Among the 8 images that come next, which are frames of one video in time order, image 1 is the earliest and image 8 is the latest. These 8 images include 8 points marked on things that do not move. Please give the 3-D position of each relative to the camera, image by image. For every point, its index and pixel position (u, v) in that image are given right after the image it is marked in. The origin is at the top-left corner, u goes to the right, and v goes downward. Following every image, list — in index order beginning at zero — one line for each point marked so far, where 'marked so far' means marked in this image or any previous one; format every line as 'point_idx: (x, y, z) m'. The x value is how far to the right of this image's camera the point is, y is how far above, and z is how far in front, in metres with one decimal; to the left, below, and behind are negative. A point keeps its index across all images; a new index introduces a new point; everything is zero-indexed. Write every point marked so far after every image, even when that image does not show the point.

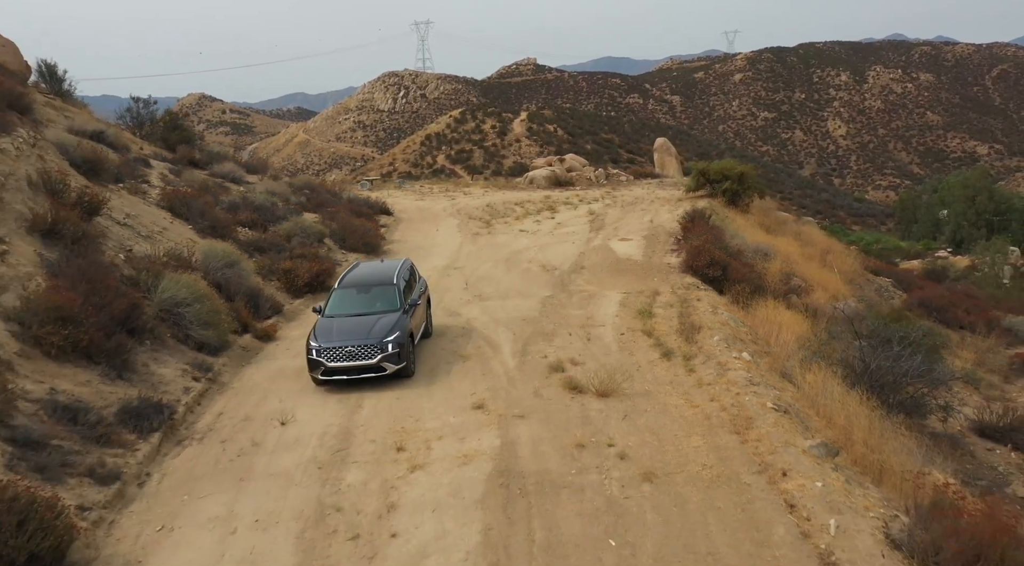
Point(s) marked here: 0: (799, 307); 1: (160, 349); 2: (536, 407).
0: (+6.0, -0.3, +16.5) m
1: (-5.3, -0.9, +11.8) m
2: (+0.3, -1.6, +10.2) m
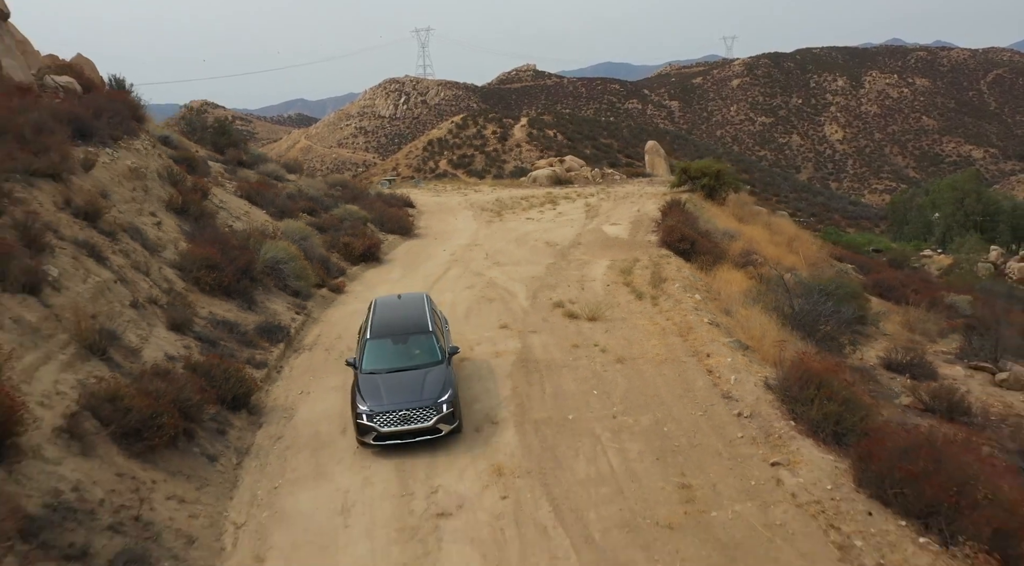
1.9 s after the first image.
0: (+6.3, +0.4, +20.8) m
1: (-5.0, -0.2, +16.2) m
2: (+0.6, -0.8, +14.6) m
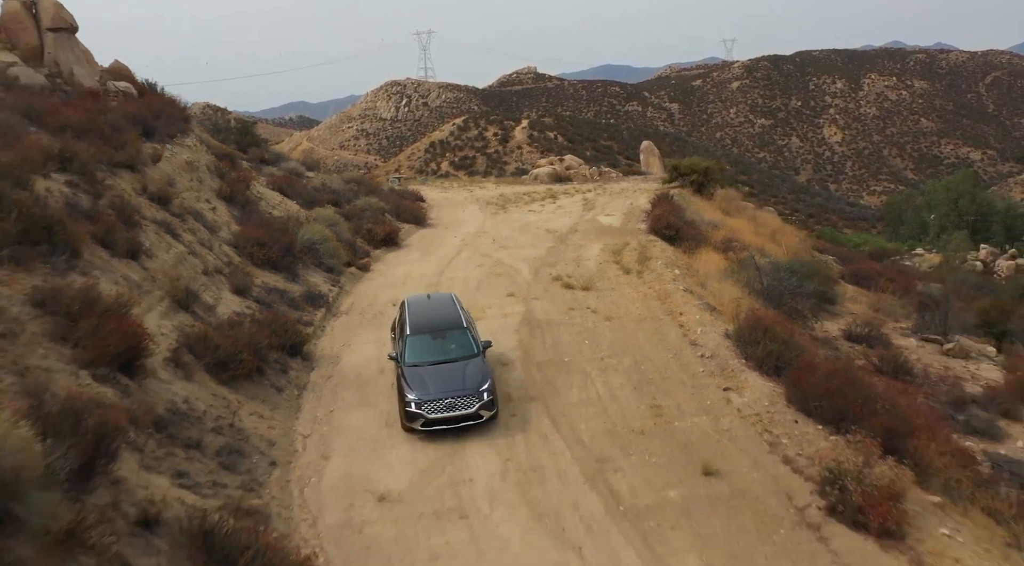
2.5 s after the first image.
0: (+6.5, +1.0, +23.4) m
1: (-4.9, +0.4, +18.8) m
2: (+0.8, -0.2, +17.2) m
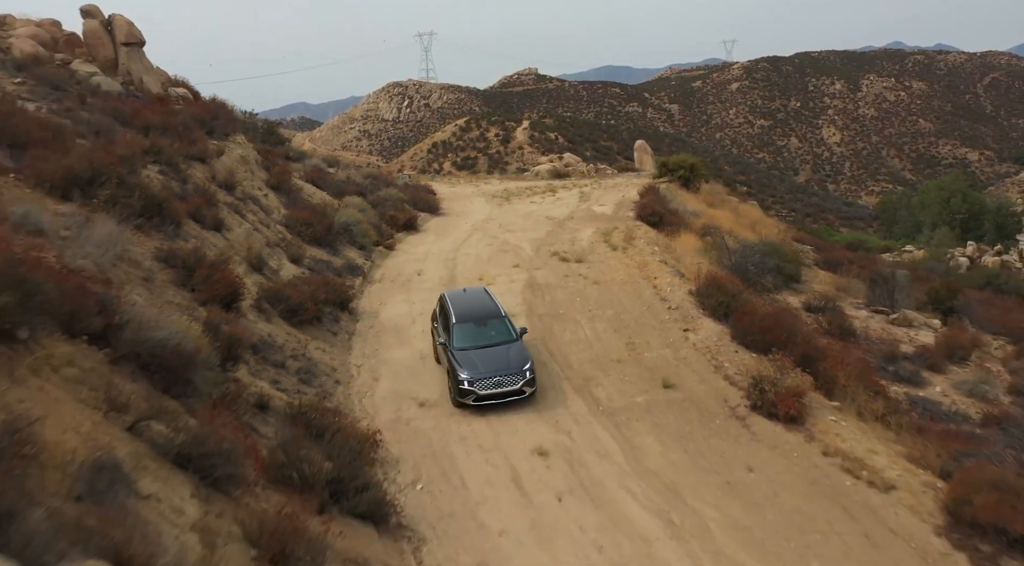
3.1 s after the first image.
0: (+6.6, +1.7, +26.9) m
1: (-4.8, +1.1, +22.3) m
2: (+0.9, +0.5, +20.7) m
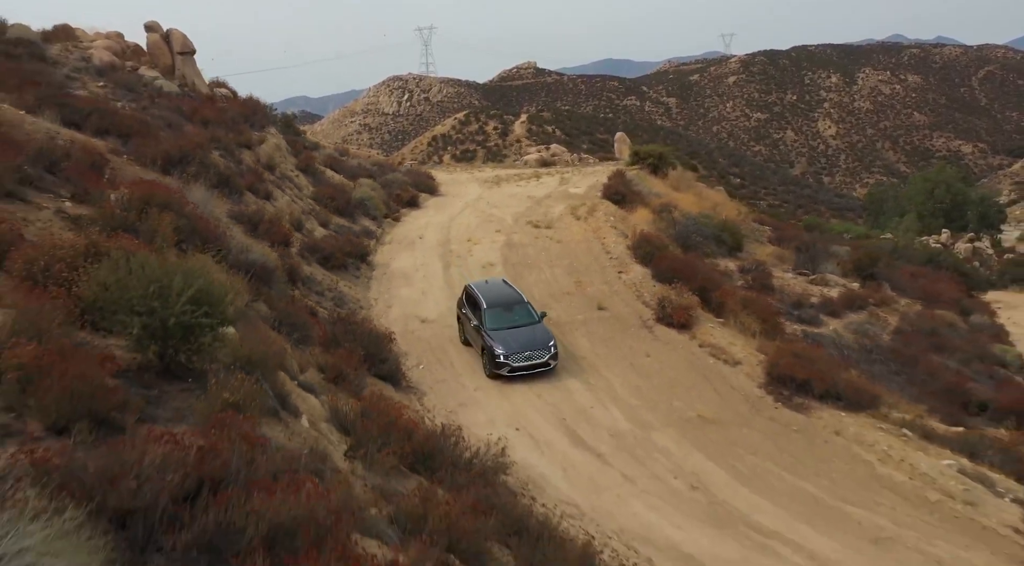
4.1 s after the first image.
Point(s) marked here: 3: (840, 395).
0: (+6.0, +3.0, +32.2) m
1: (-5.3, +2.4, +27.6) m
2: (+0.3, +1.7, +26.0) m
3: (+6.2, -2.1, +14.9) m
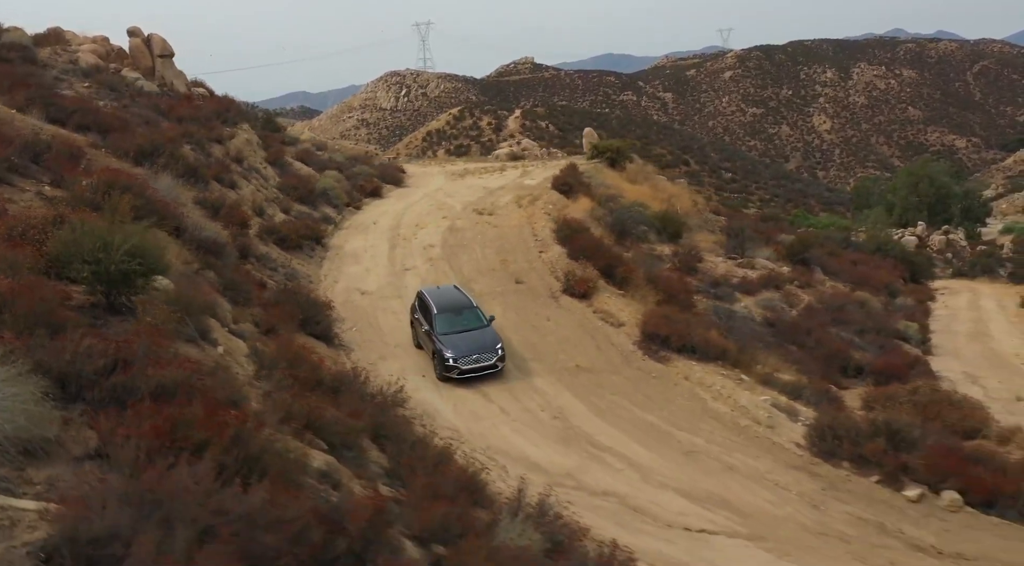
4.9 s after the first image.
0: (+4.0, +3.8, +35.1) m
1: (-7.4, +3.1, +30.4) m
2: (-1.7, +2.4, +28.9) m
3: (+4.2, -1.5, +17.7) m
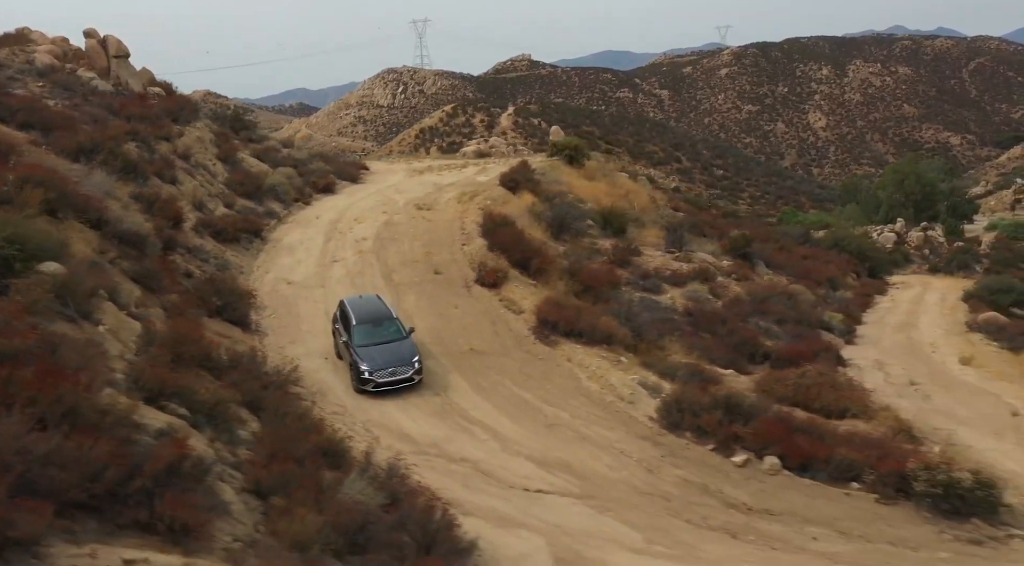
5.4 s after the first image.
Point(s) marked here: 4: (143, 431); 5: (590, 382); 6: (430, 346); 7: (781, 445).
0: (+1.6, +4.1, +36.3) m
1: (-9.8, +3.4, +31.7) m
2: (-4.1, +2.8, +30.1) m
3: (+1.7, -1.2, +19.0) m
4: (-4.6, -1.9, +9.7) m
5: (+1.7, -2.1, +16.9) m
6: (-2.0, -1.5, +19.0) m
7: (+4.8, -2.9, +14.0) m
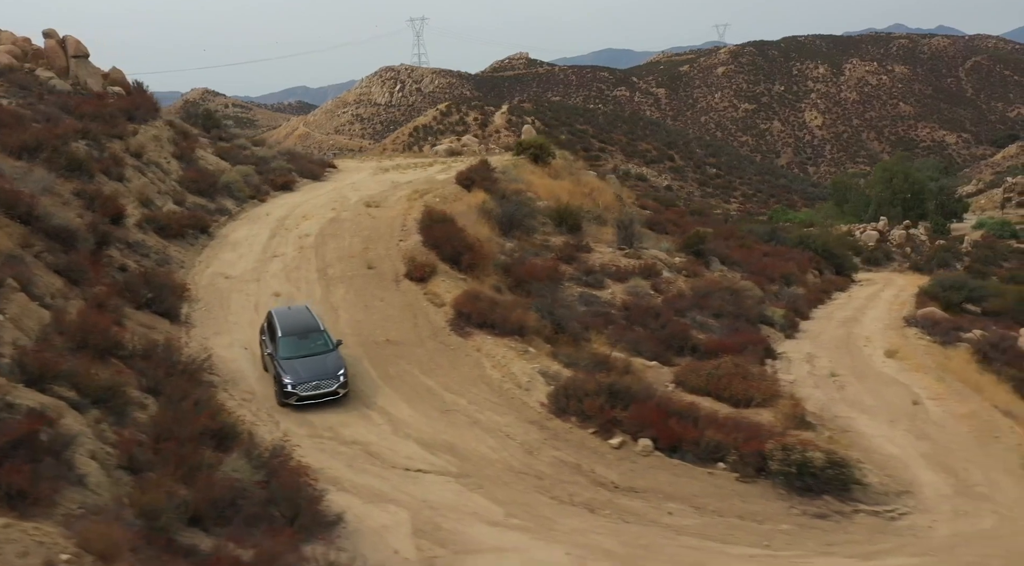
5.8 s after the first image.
0: (-0.5, +4.3, +37.0) m
1: (-11.9, +3.6, +32.4) m
2: (-6.2, +2.9, +30.8) m
3: (-0.4, -1.0, +19.7) m
4: (-6.7, -1.7, +10.4) m
5: (-0.4, -2.0, +17.6) m
6: (-4.1, -1.4, +19.7) m
7: (+2.7, -2.7, +14.7) m
